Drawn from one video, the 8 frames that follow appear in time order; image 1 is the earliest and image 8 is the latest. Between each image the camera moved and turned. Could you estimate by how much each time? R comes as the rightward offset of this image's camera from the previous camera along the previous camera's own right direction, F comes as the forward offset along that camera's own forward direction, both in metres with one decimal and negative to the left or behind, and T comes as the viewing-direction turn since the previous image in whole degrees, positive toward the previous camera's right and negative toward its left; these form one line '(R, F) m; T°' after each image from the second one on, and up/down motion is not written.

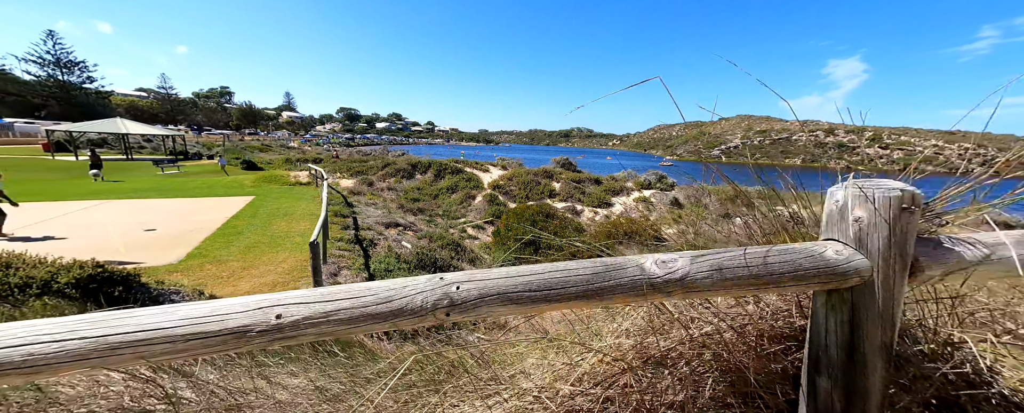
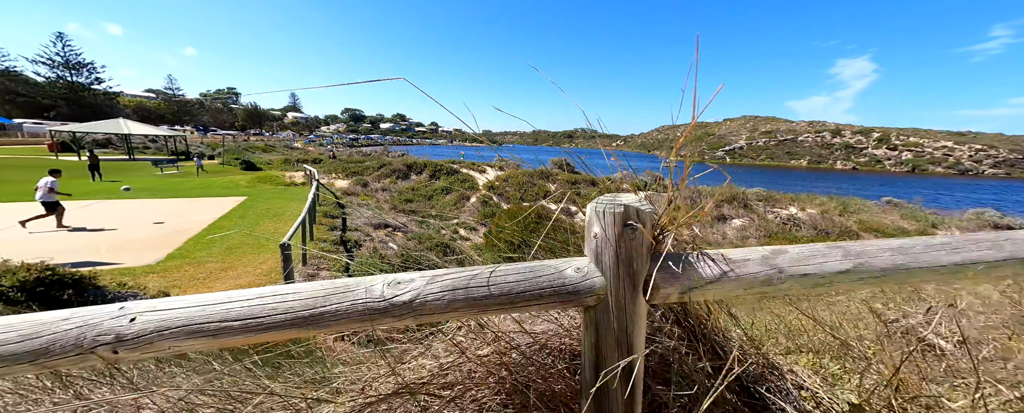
(+0.3, 0.0) m; -1°
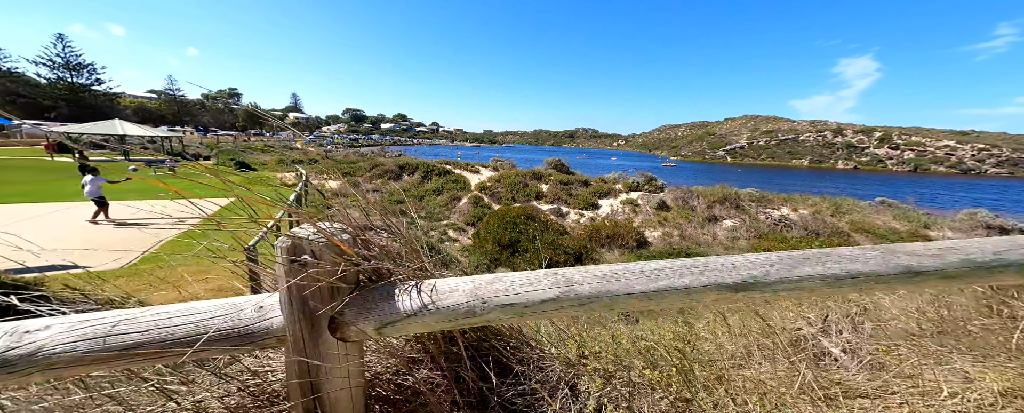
(+0.3, 0.0) m; 0°
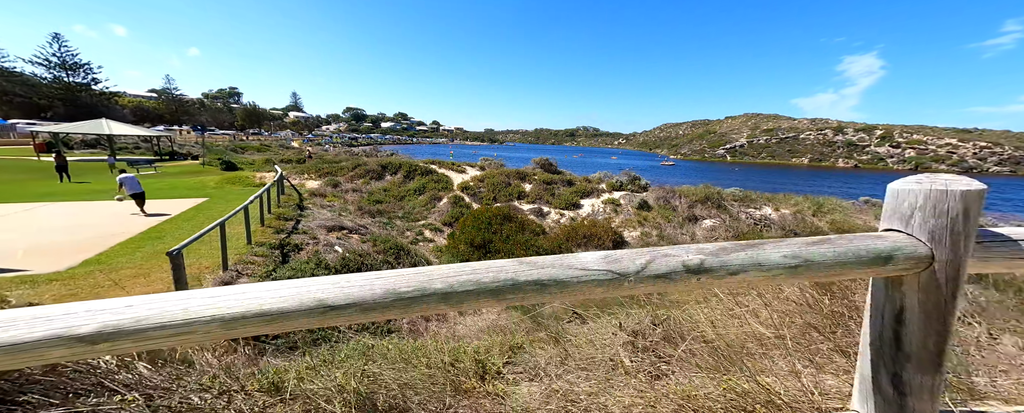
(+0.6, 0.0) m; 0°
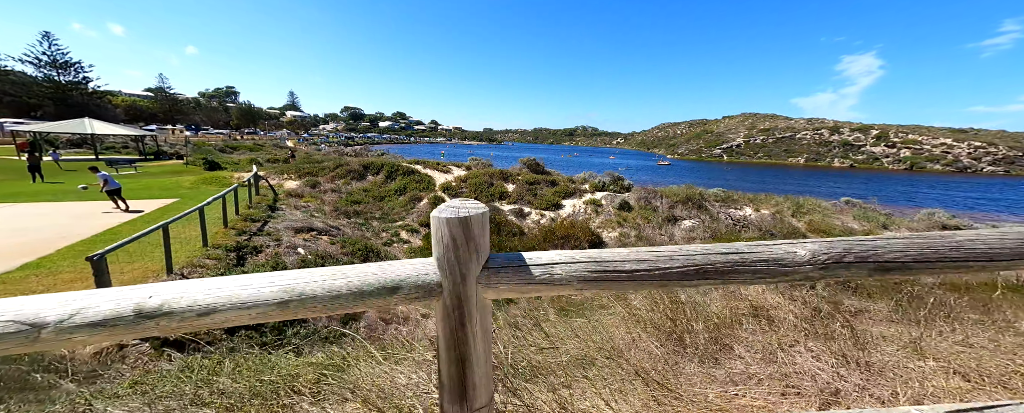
(+0.6, 0.0) m; 0°
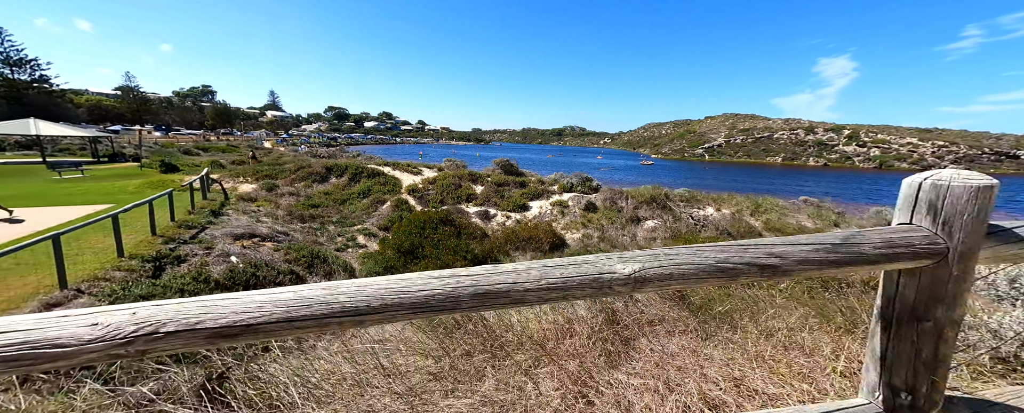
(+0.7, +0.1) m; +2°
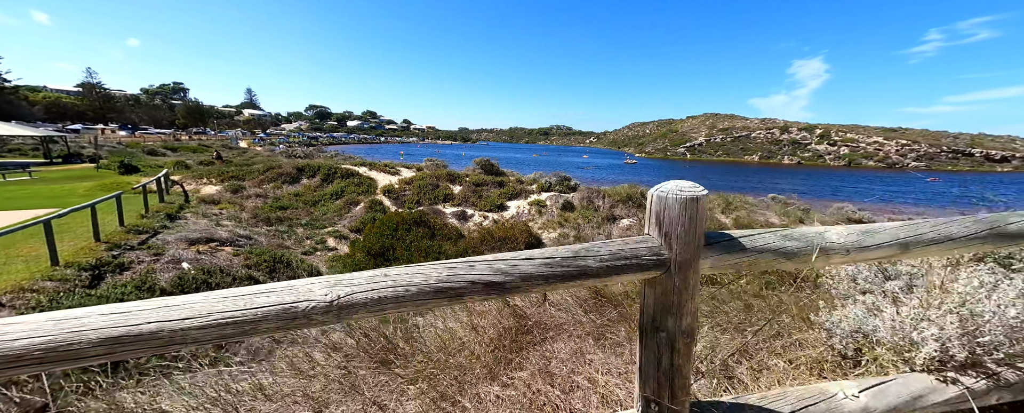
(+0.3, +0.1) m; +3°
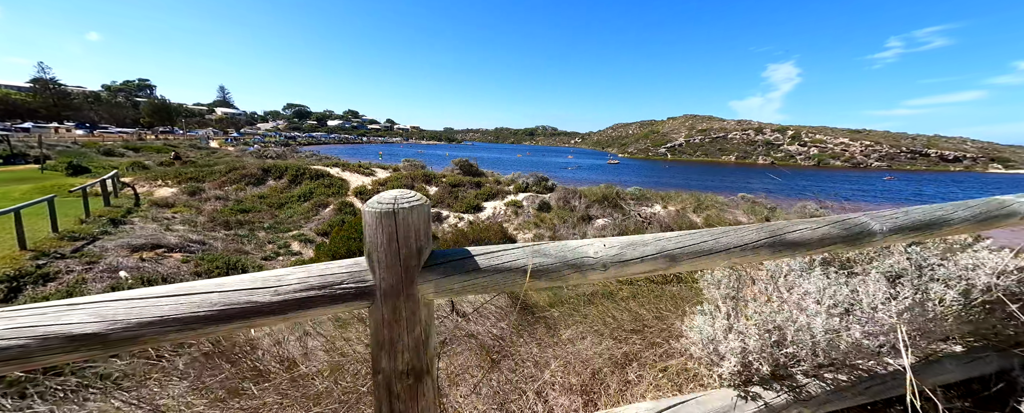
(+0.2, +0.1) m; +3°
